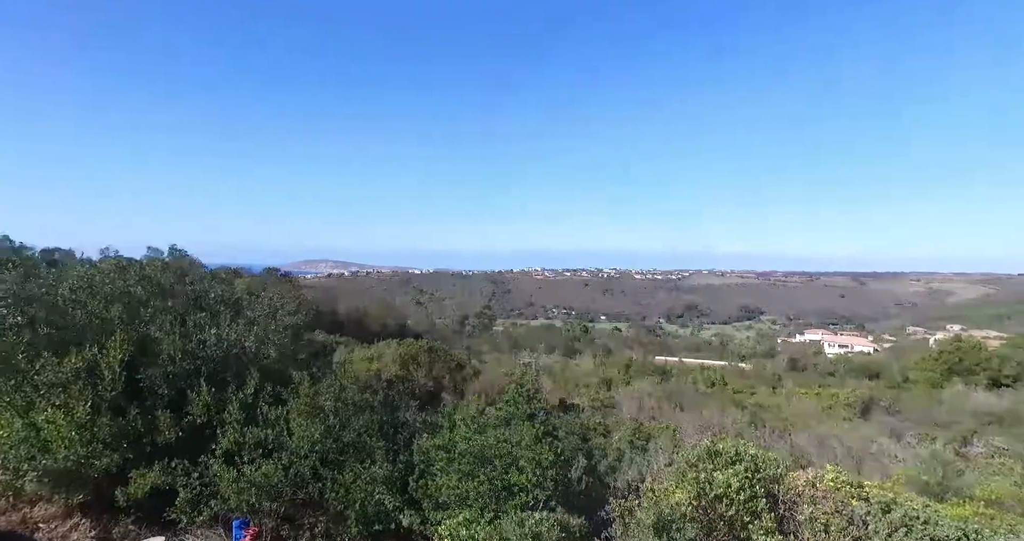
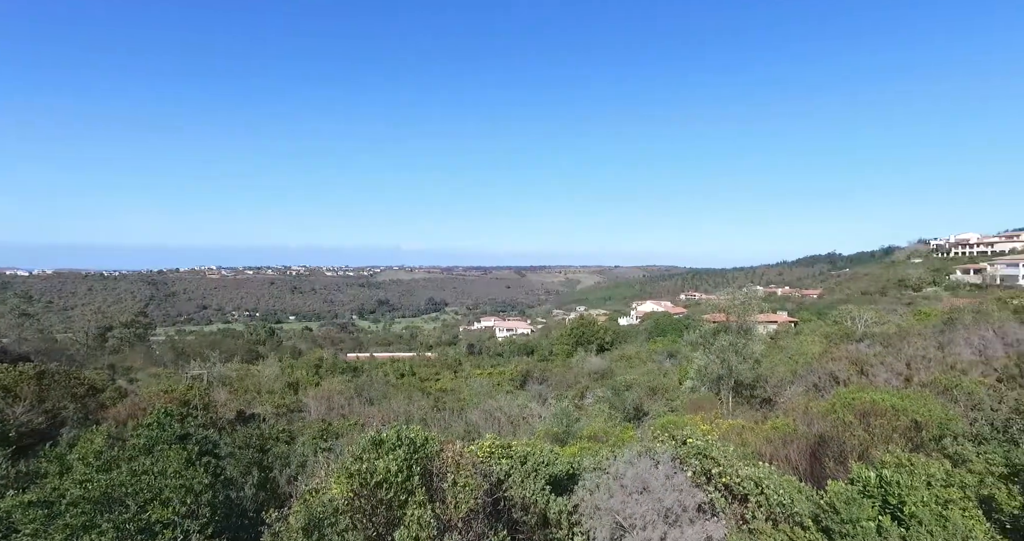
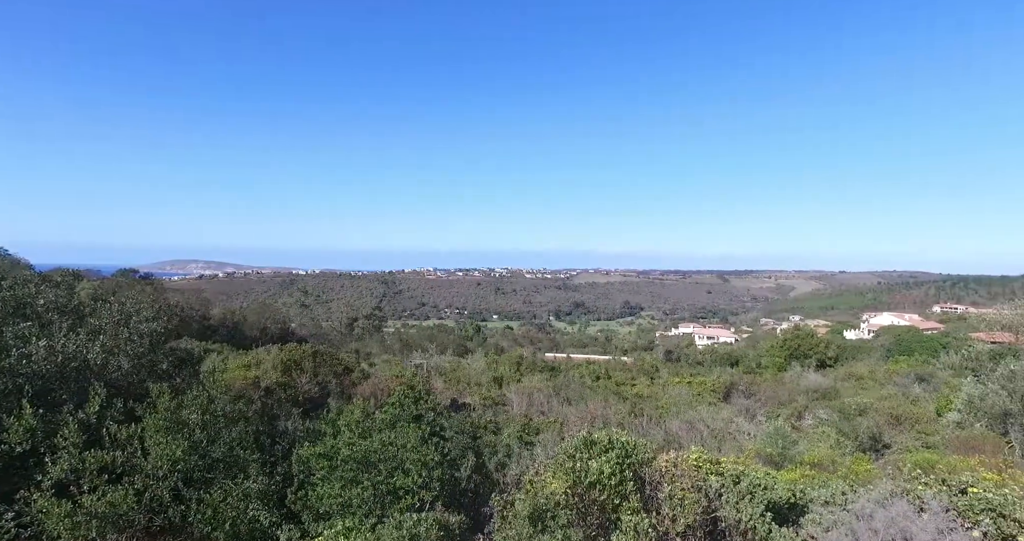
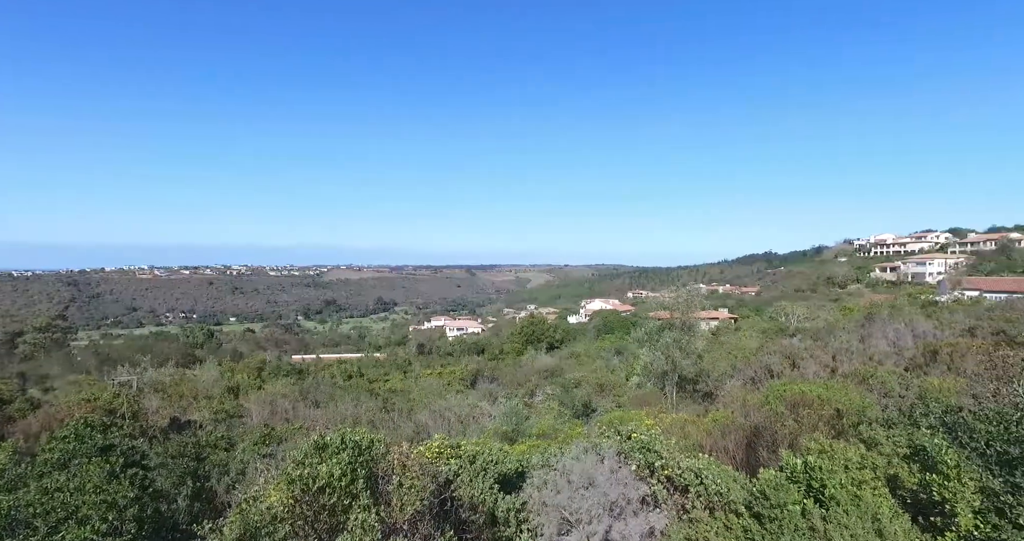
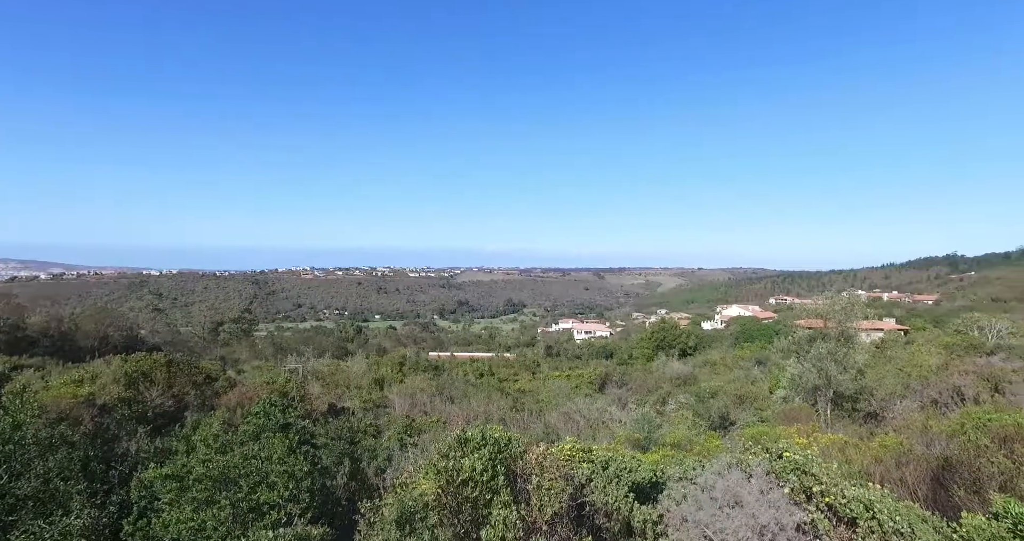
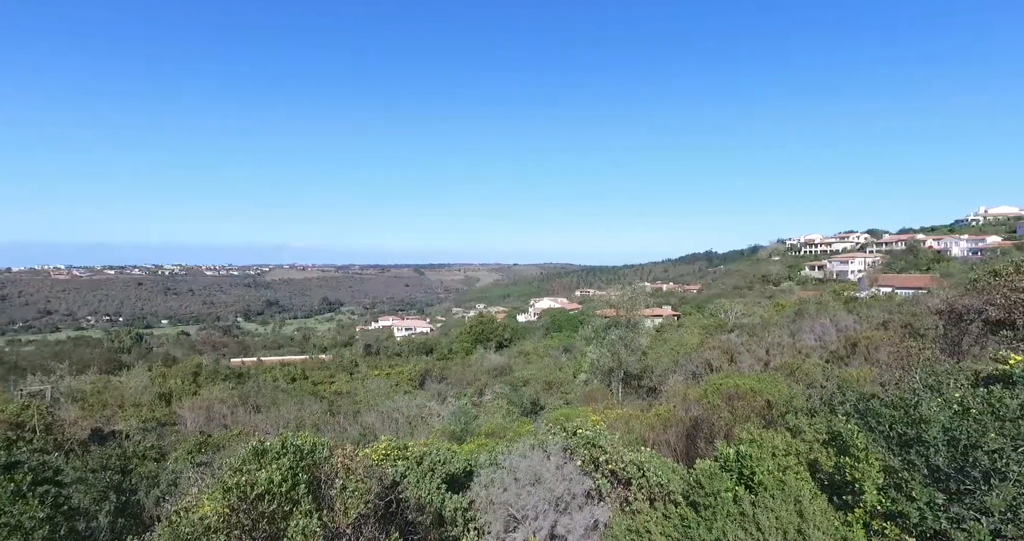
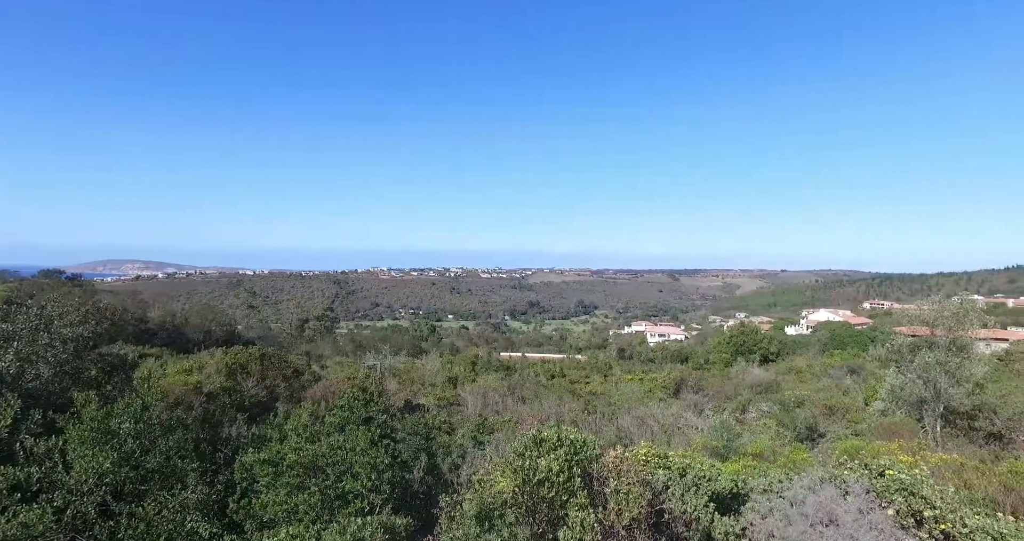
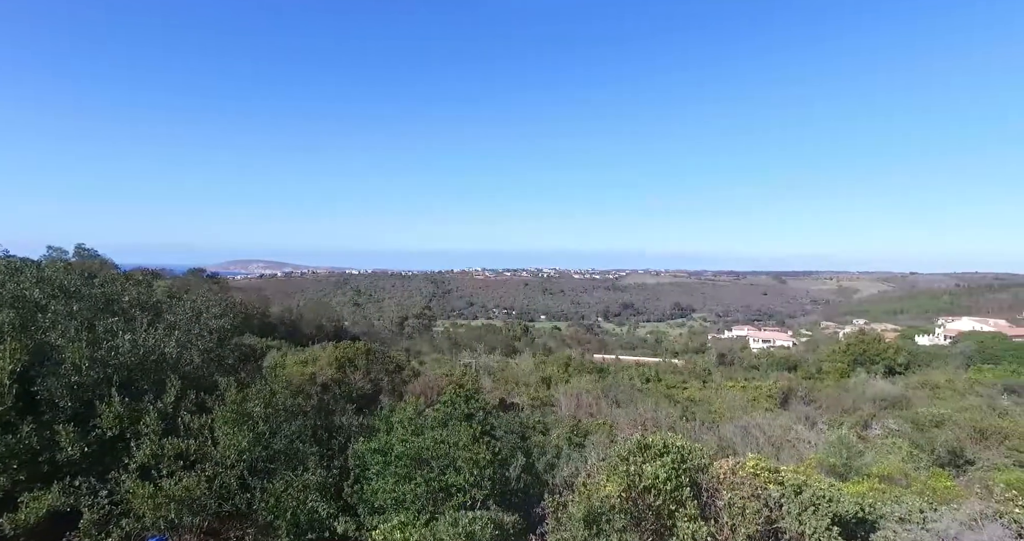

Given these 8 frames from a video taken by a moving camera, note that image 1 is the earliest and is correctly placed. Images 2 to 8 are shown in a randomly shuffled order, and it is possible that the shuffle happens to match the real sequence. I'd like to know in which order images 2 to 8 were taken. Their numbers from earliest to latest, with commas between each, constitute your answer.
8, 3, 7, 5, 2, 4, 6
